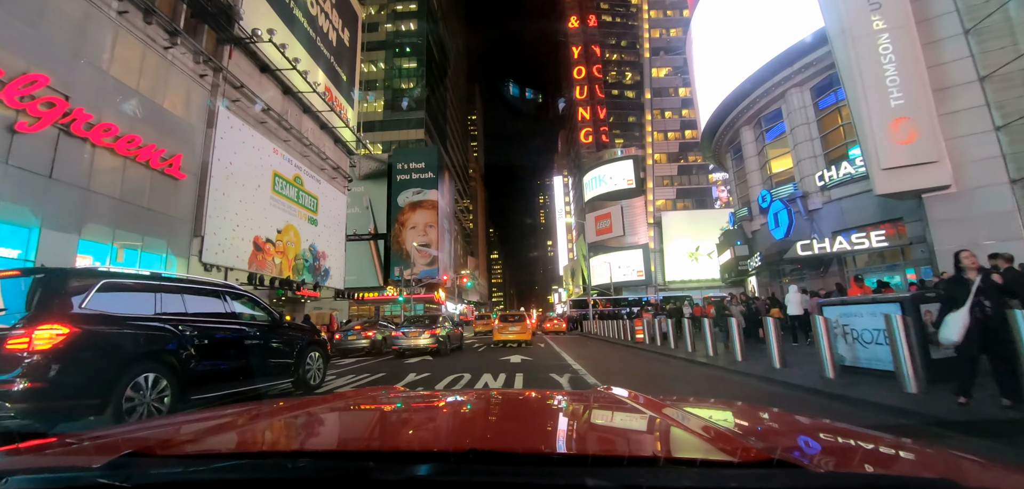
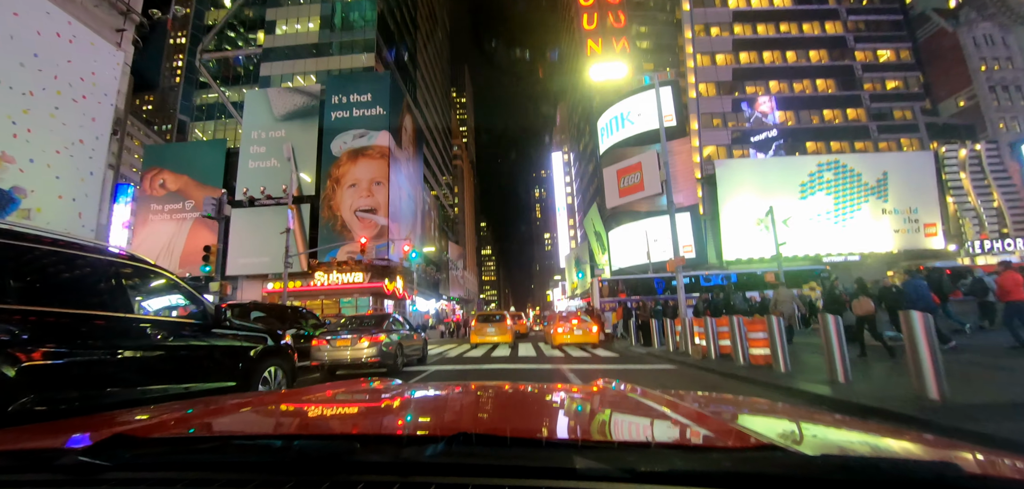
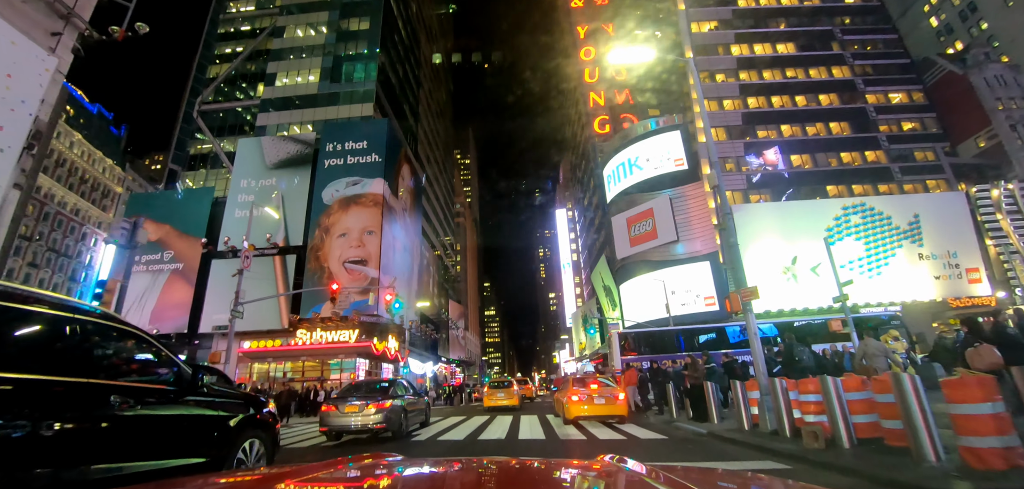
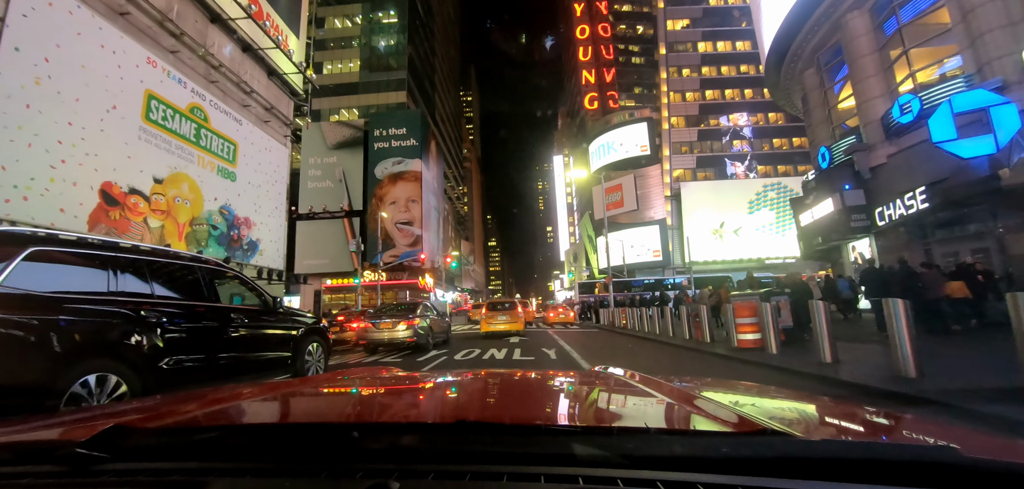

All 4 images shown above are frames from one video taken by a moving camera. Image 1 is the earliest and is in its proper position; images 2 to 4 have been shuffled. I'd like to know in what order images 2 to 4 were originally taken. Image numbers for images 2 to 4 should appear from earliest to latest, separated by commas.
4, 2, 3
